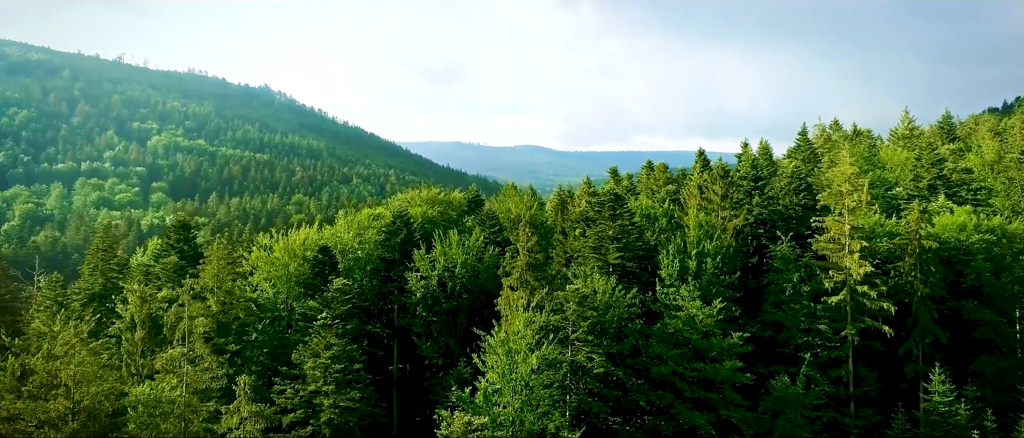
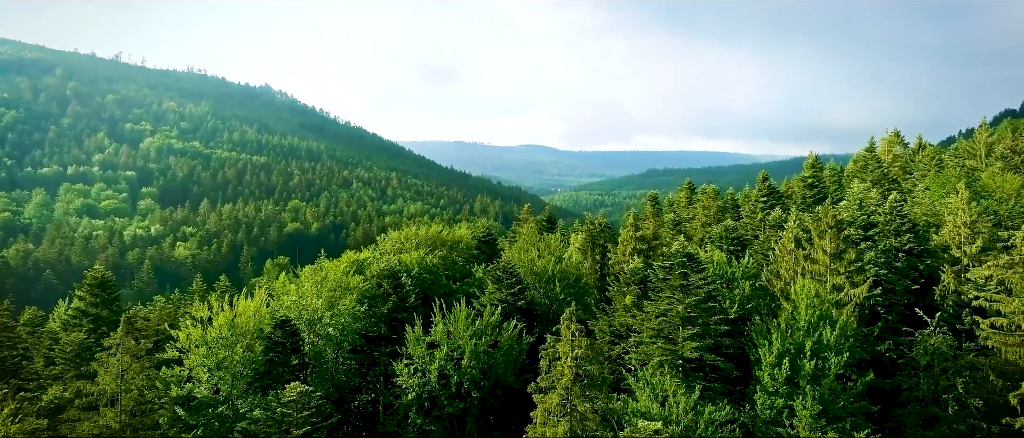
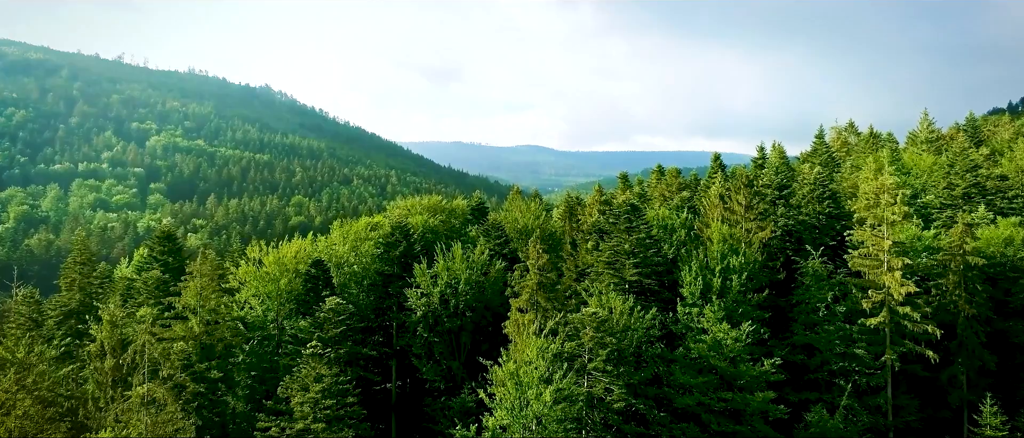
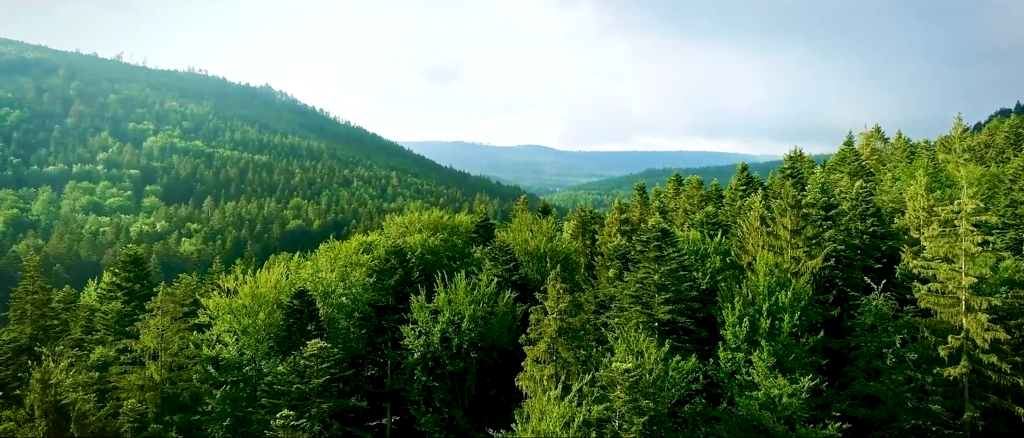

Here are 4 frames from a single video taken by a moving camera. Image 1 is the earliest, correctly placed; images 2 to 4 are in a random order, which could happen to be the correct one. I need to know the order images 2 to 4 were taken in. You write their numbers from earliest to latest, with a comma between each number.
3, 4, 2
